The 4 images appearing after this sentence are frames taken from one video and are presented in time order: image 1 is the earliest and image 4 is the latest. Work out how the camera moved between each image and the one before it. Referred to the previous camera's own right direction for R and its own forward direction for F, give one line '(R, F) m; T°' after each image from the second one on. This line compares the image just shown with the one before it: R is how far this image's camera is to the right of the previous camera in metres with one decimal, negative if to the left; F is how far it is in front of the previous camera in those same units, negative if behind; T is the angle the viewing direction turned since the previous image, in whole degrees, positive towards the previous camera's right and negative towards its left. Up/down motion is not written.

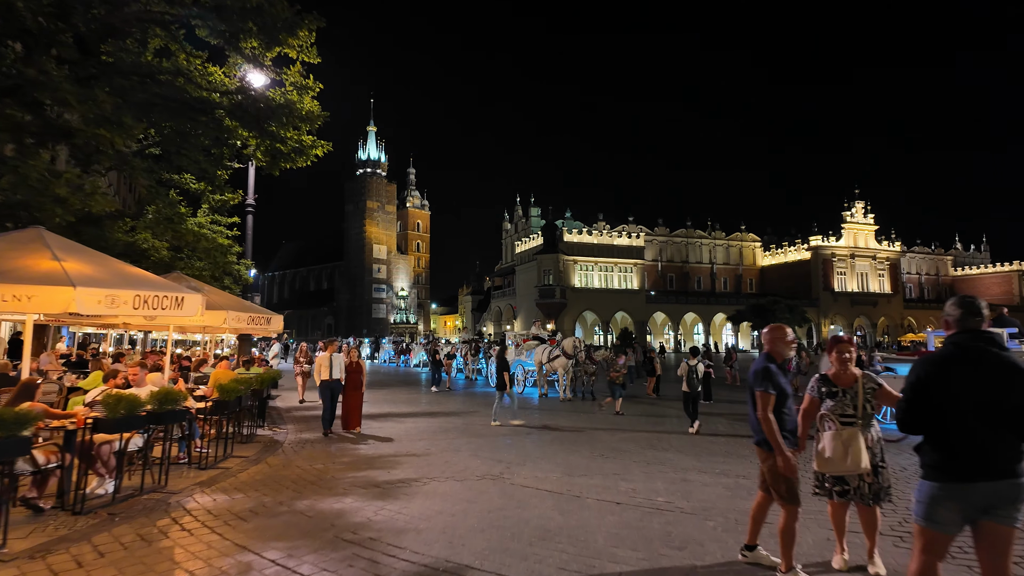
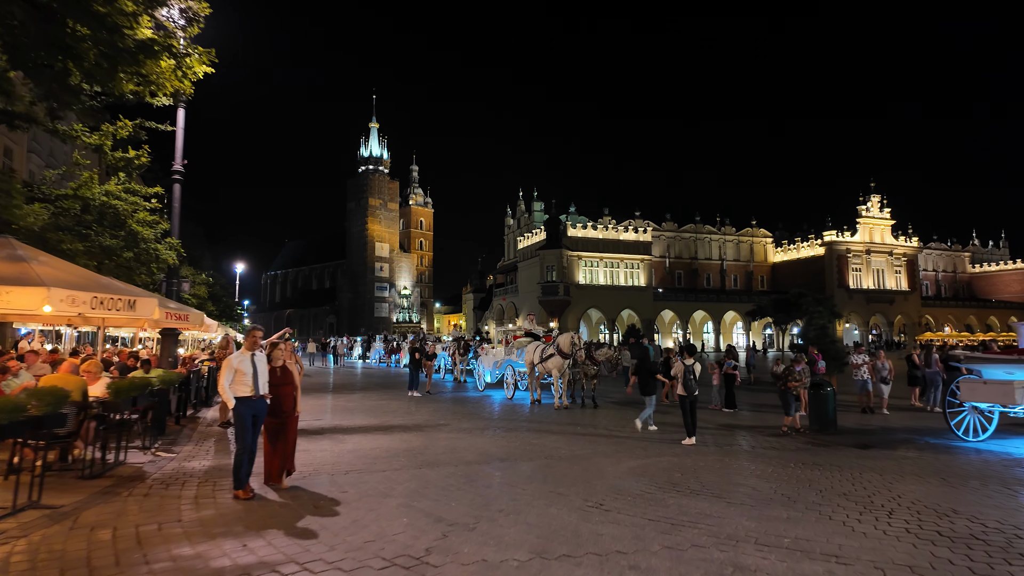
(+0.6, +3.2) m; -1°
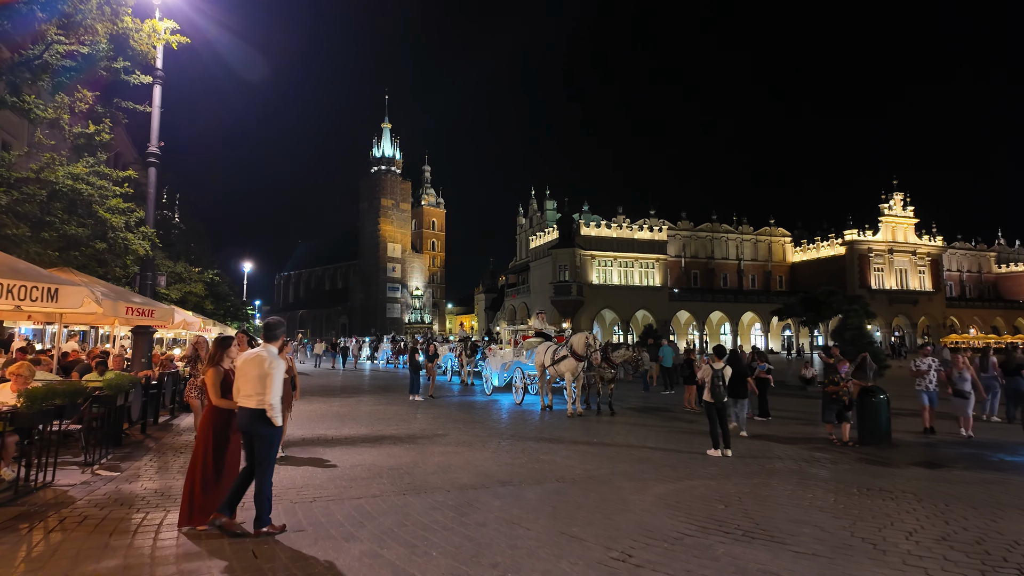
(+0.1, +1.5) m; -1°
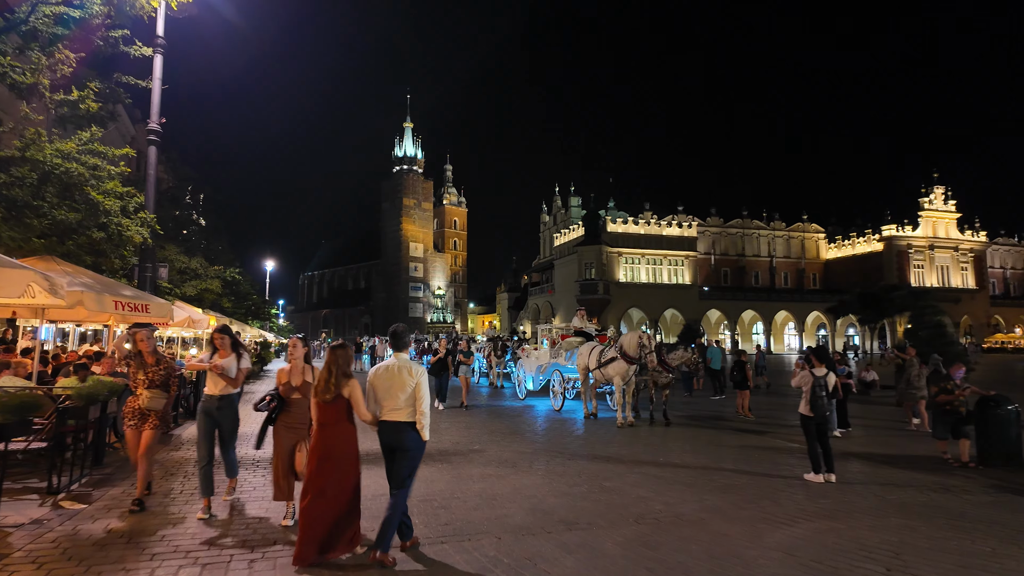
(-0.4, +1.7) m; -2°
